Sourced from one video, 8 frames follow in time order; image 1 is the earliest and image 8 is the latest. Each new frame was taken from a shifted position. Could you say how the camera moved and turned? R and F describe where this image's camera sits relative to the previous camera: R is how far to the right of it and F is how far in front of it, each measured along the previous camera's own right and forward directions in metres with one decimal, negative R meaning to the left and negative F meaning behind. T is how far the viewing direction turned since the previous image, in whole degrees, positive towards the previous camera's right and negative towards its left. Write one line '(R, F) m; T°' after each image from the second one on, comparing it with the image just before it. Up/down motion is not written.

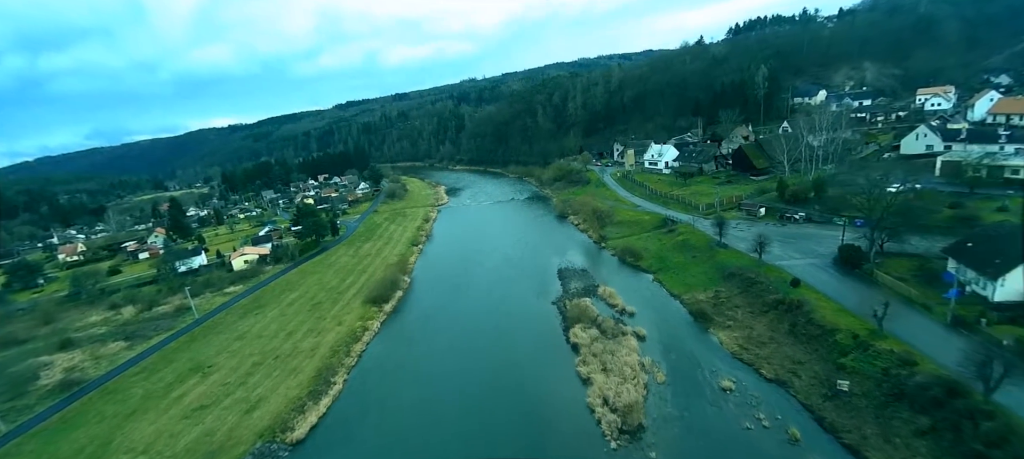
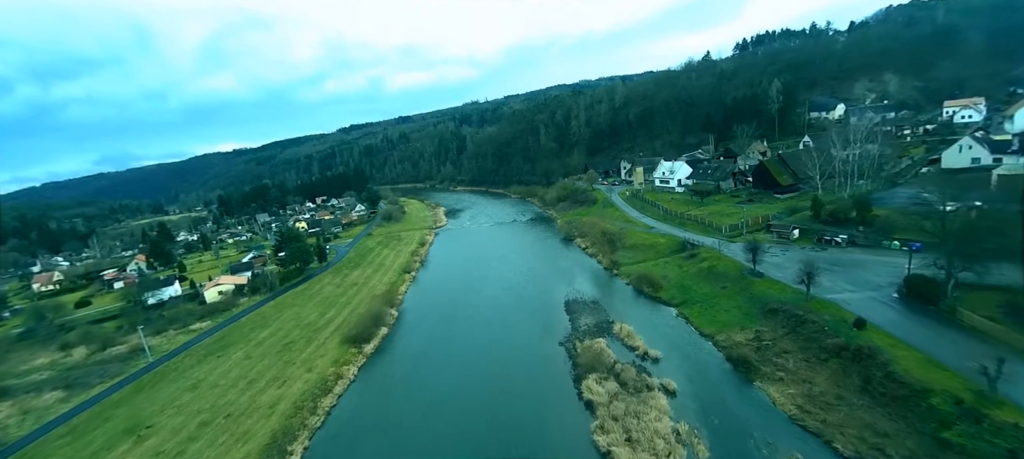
(+0.2, +2.9) m; -1°
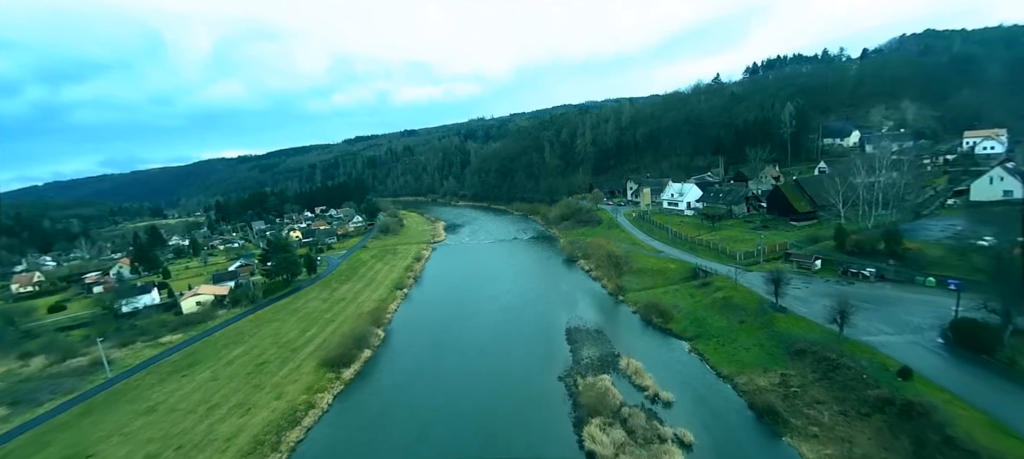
(+0.1, +1.6) m; 0°
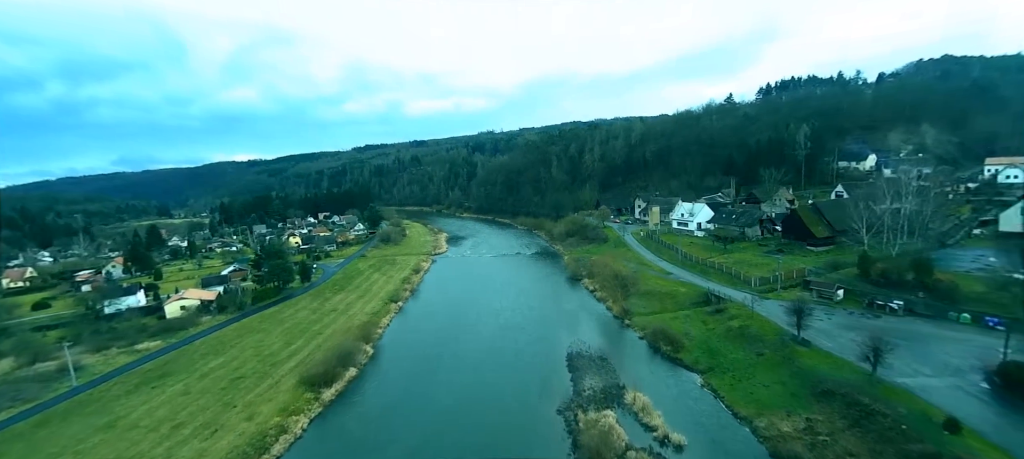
(+0.2, +1.2) m; -1°
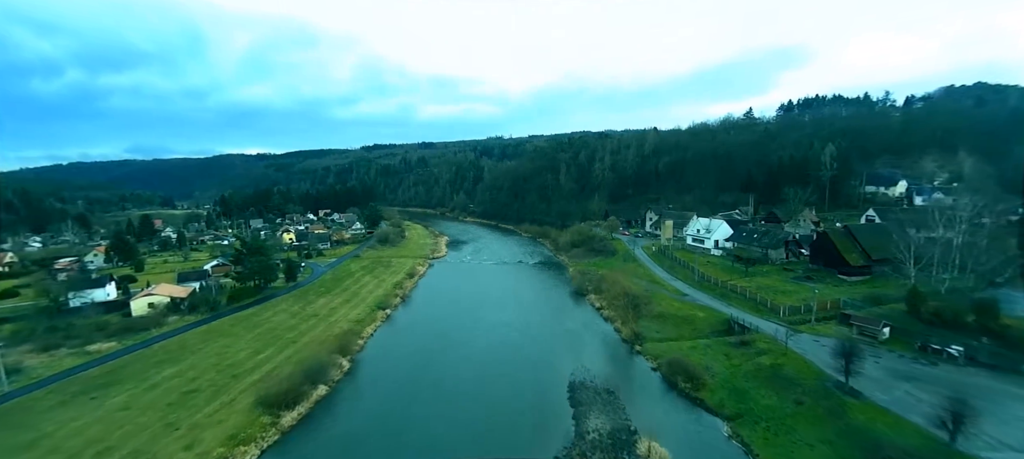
(+0.1, +2.3) m; -1°
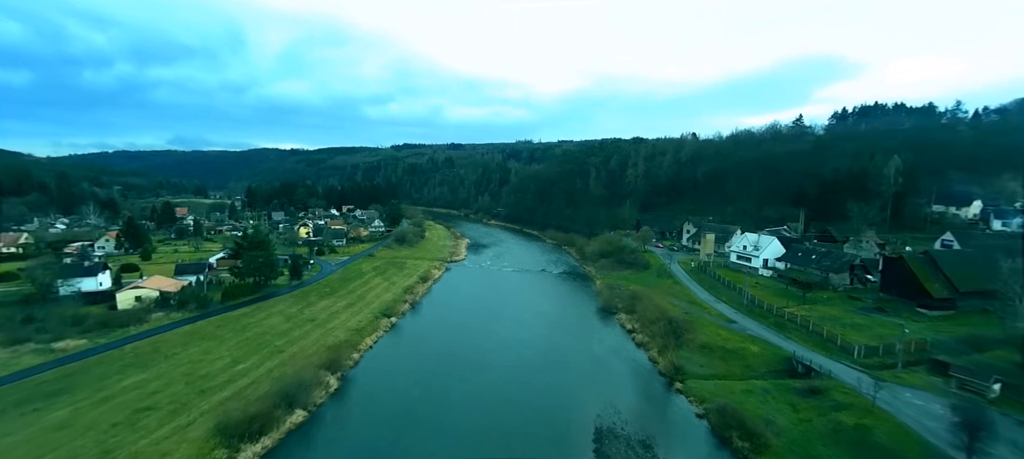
(+0.1, +2.8) m; -3°
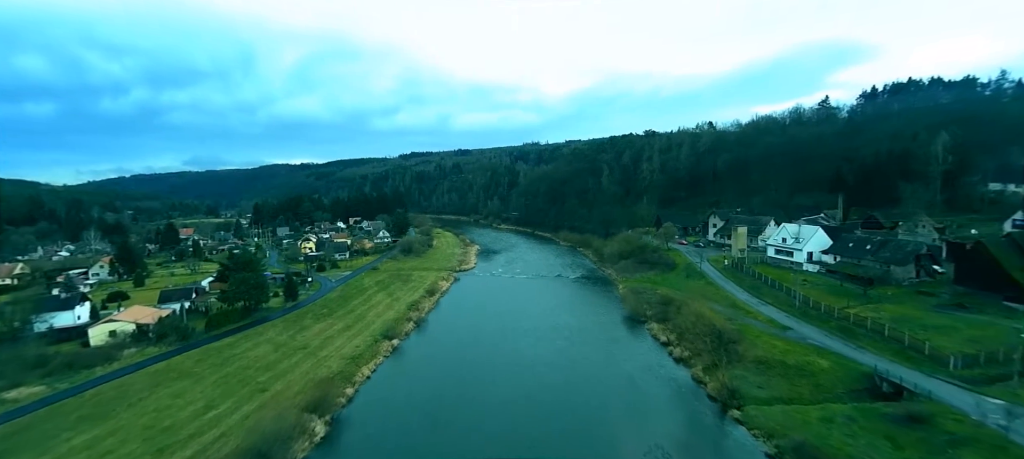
(0.0, +2.6) m; -2°
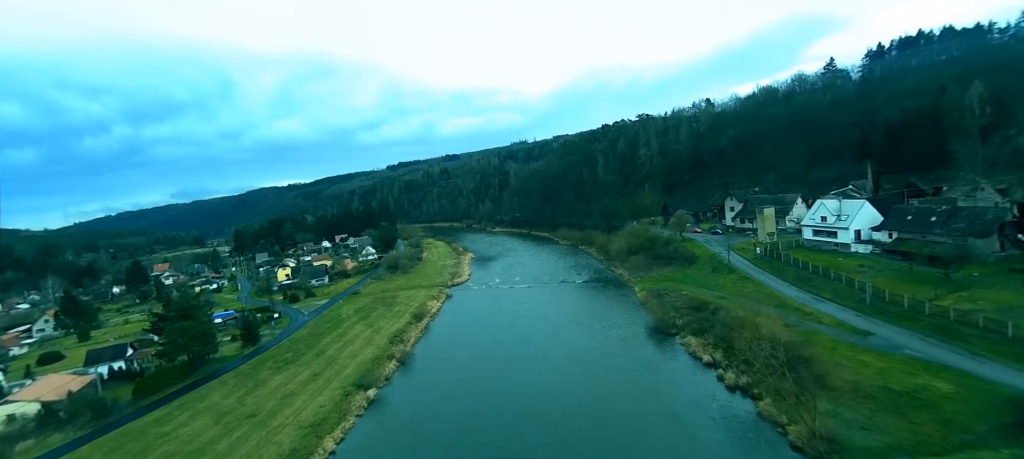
(+0.2, +3.9) m; 0°
